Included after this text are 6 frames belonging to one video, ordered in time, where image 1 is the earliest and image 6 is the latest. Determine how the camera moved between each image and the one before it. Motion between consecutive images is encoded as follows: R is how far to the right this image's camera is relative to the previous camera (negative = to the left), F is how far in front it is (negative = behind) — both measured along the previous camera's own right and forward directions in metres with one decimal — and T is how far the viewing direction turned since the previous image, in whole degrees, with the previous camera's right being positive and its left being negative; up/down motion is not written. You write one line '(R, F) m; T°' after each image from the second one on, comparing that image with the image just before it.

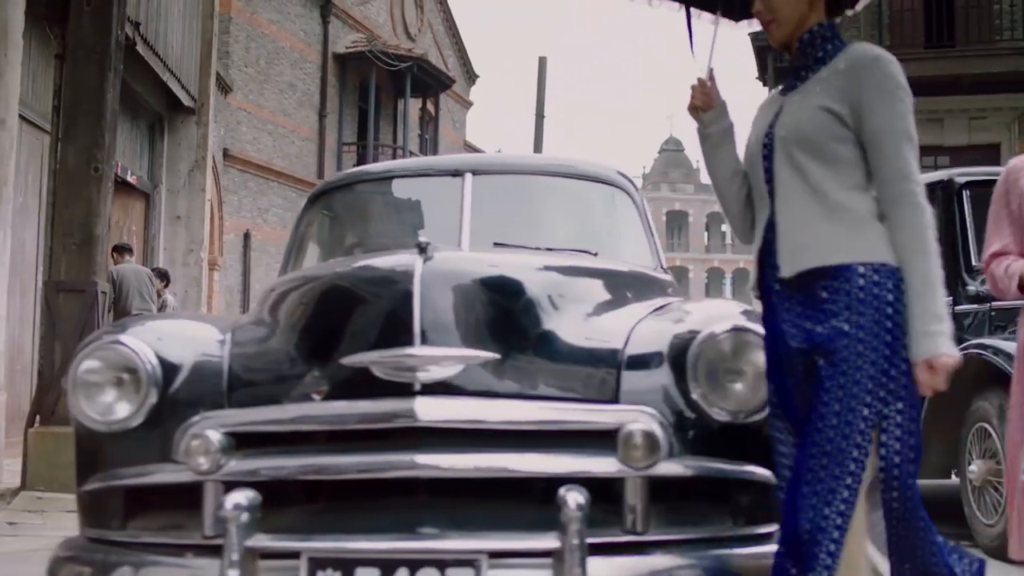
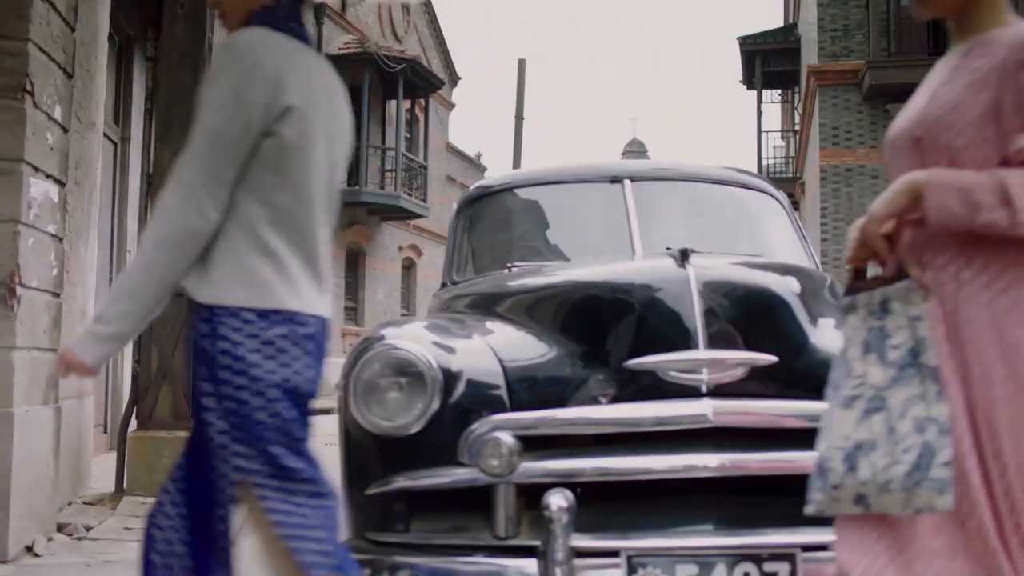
(-0.9, -0.1) m; +2°
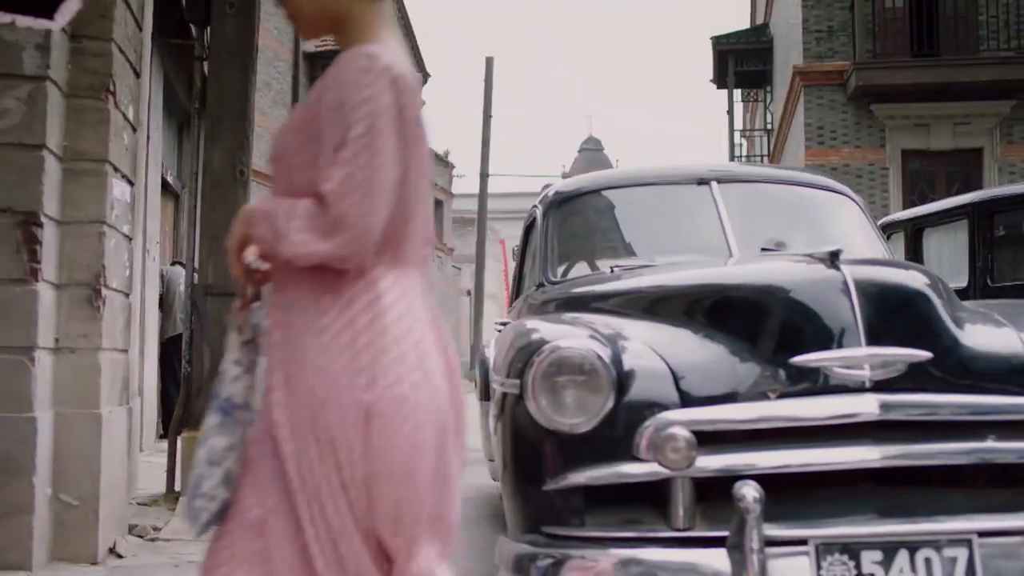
(-0.6, -0.1) m; +2°
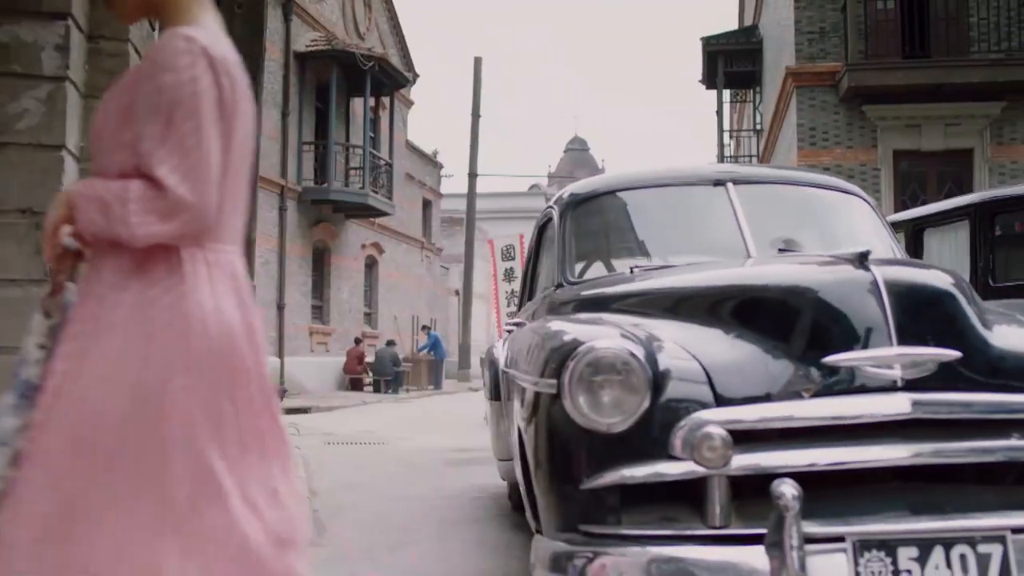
(-0.1, 0.0) m; +1°
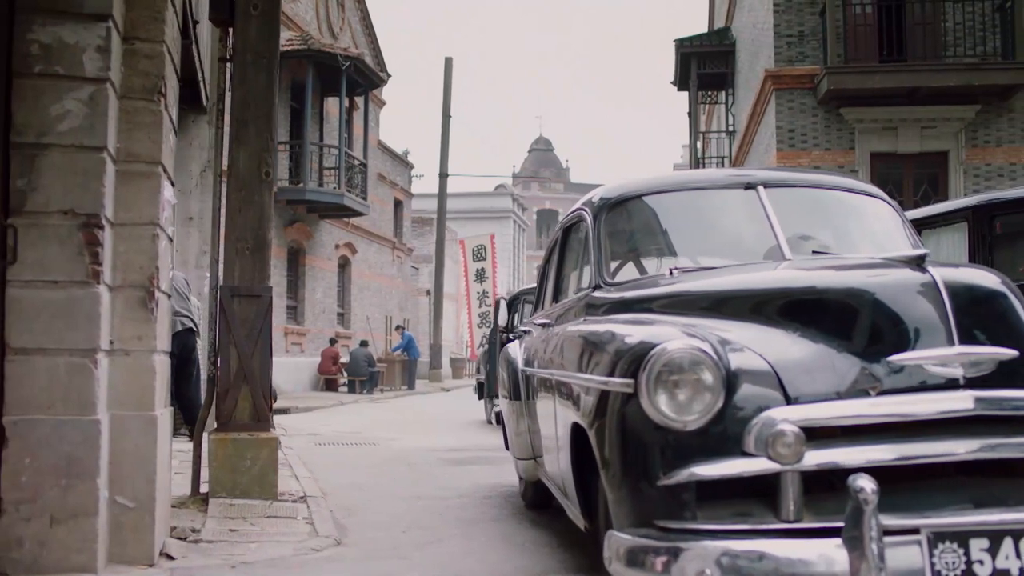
(-0.3, -0.1) m; +2°
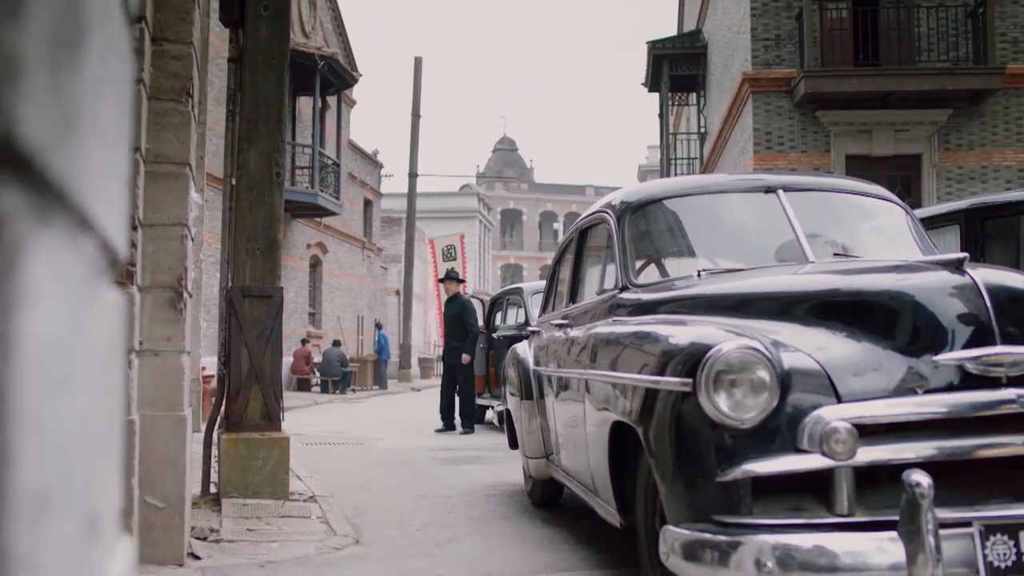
(-0.3, -0.1) m; +2°
